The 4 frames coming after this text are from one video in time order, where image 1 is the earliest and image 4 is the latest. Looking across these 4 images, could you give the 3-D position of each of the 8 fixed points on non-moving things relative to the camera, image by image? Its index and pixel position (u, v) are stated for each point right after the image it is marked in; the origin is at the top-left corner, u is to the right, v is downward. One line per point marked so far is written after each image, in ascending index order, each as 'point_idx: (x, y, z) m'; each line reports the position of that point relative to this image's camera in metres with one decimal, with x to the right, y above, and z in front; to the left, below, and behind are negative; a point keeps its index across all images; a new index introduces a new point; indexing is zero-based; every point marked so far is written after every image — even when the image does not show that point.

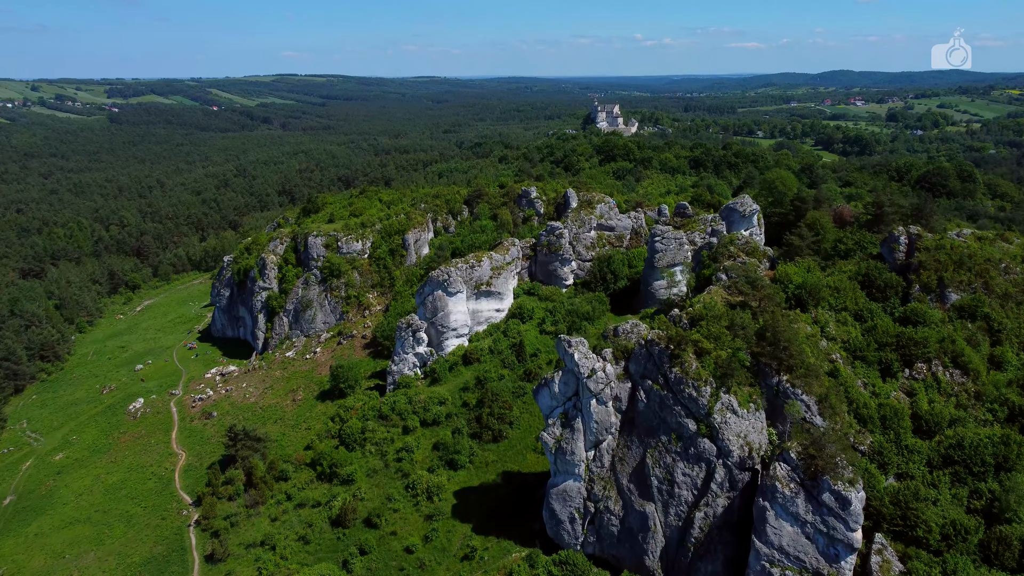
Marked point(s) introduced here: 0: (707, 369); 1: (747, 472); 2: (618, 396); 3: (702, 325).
0: (+4.7, -1.9, +18.9) m
1: (+5.4, -4.2, +18.0) m
2: (+2.7, -2.7, +19.9) m
3: (+4.9, -1.0, +20.0) m
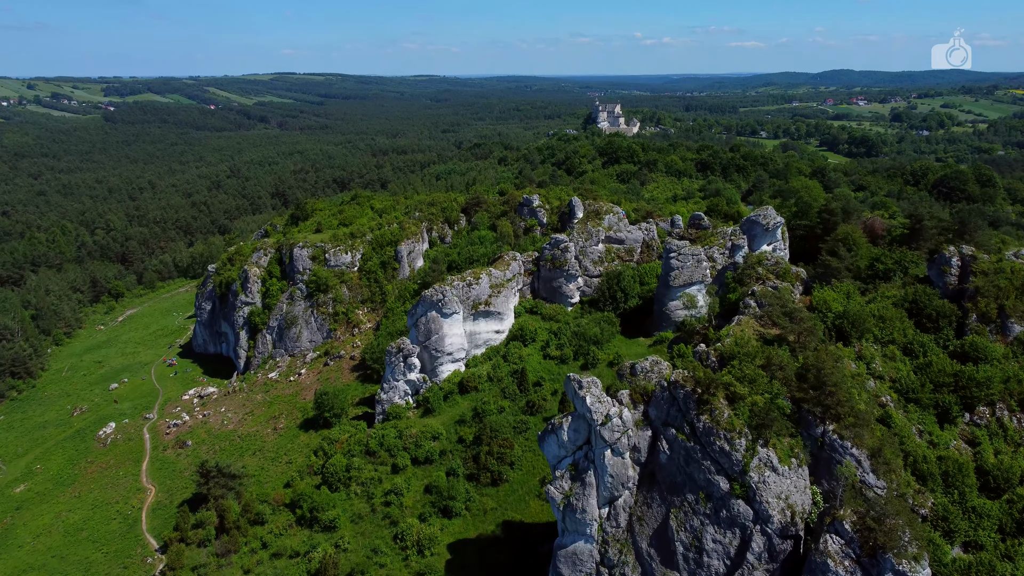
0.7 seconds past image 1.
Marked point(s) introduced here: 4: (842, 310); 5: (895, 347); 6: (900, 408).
0: (+4.7, -2.7, +16.2) m
1: (+5.5, -5.0, +15.4) m
2: (+2.7, -3.5, +17.2) m
3: (+4.9, -1.7, +17.3) m
4: (+8.3, -0.6, +19.9) m
5: (+9.4, -1.5, +19.2) m
6: (+8.7, -2.7, +17.6) m
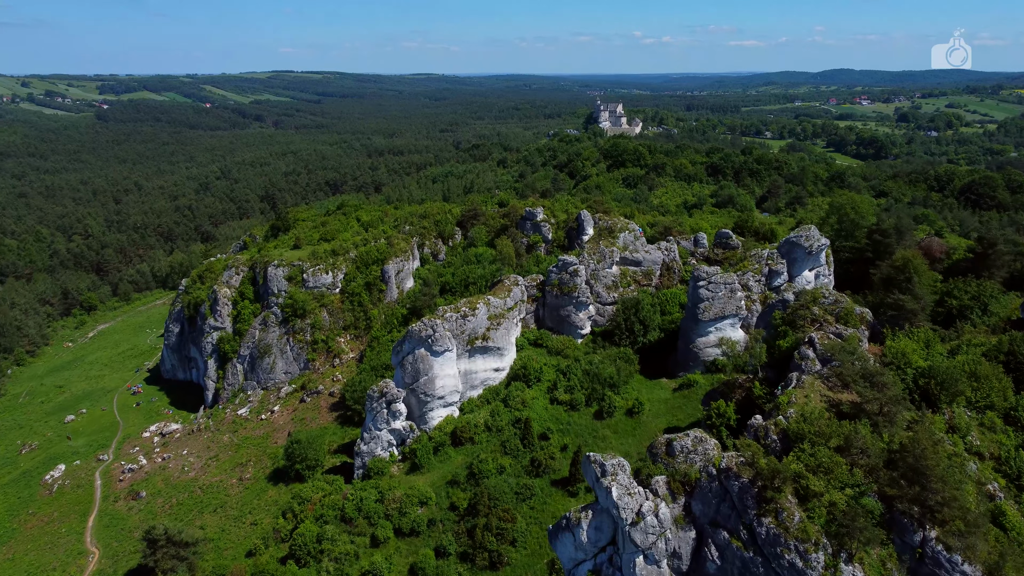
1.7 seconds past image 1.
0: (+4.8, -3.7, +12.3) m
1: (+5.5, -6.0, +11.5) m
2: (+2.8, -4.5, +13.4) m
3: (+5.0, -2.7, +13.5) m
4: (+8.4, -1.6, +16.0) m
5: (+9.4, -2.5, +15.3) m
6: (+8.8, -3.7, +13.8) m
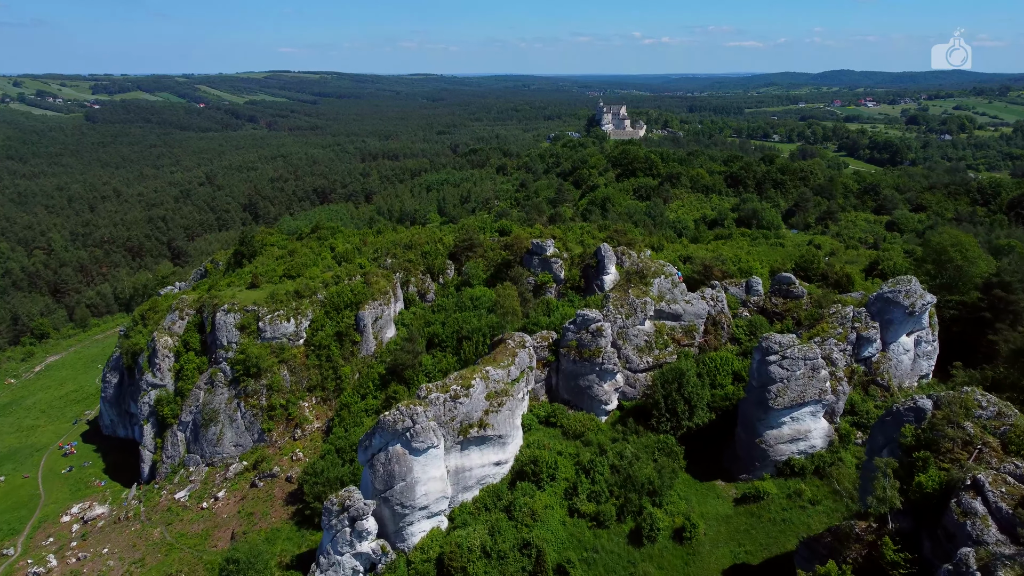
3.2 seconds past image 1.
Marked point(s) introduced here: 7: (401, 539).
0: (+5.0, -5.4, +6.5) m
1: (+5.7, -7.7, +5.7) m
2: (+3.0, -6.1, +7.5) m
3: (+5.1, -4.4, +7.6) m
4: (+8.6, -3.3, +10.2) m
5: (+9.6, -4.1, +9.5) m
6: (+8.9, -5.4, +7.9) m
7: (-2.5, -5.6, +17.8) m
